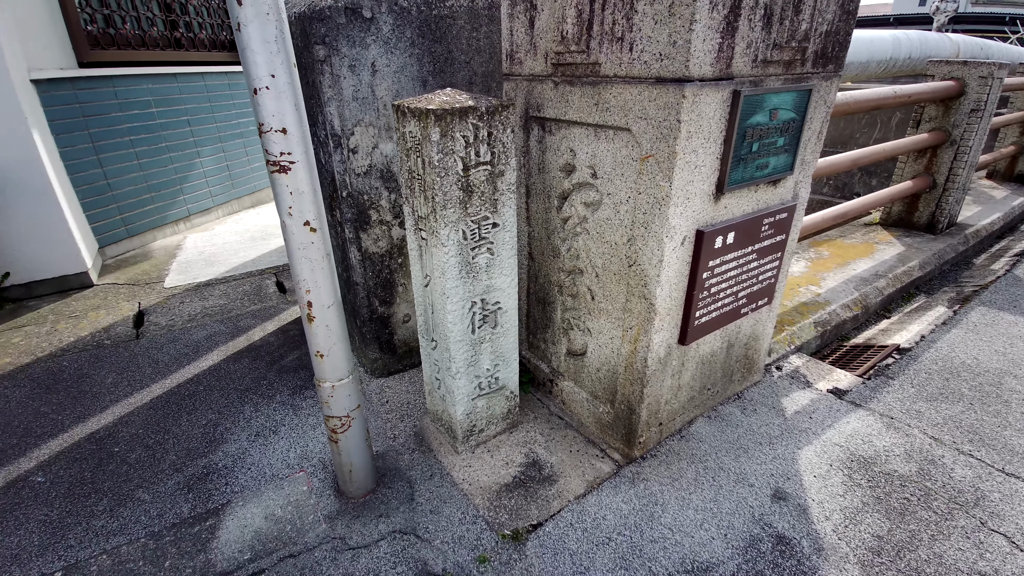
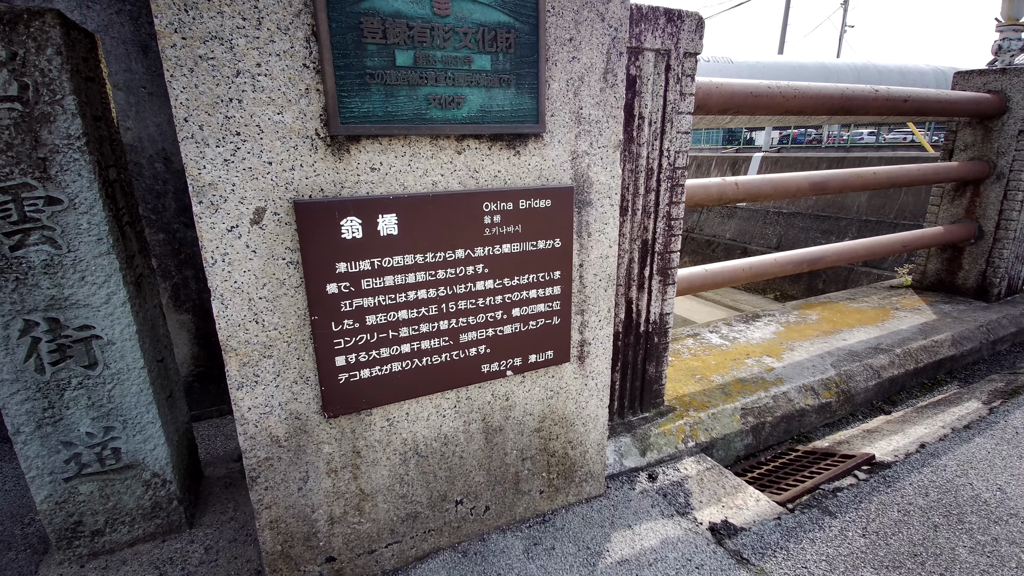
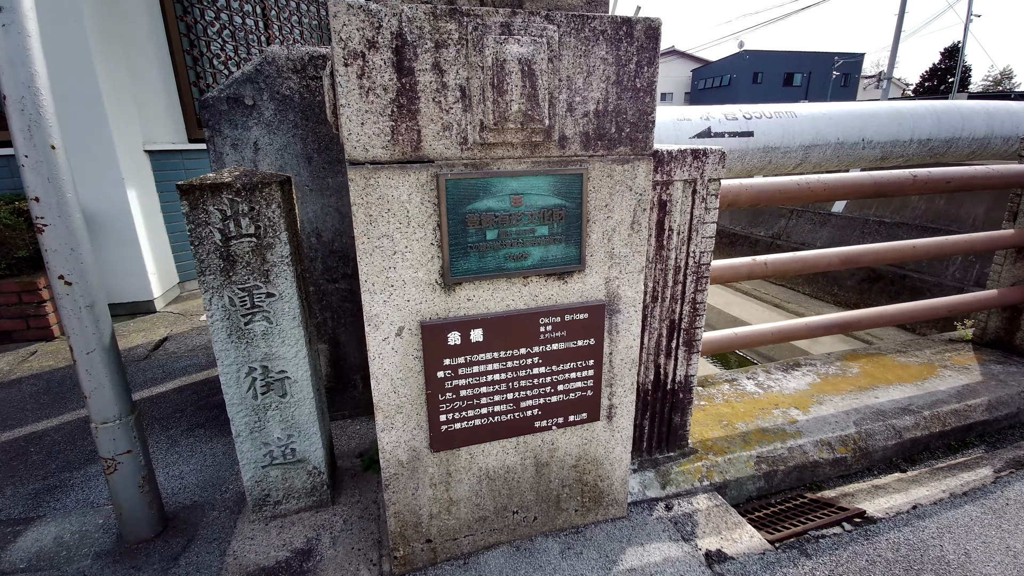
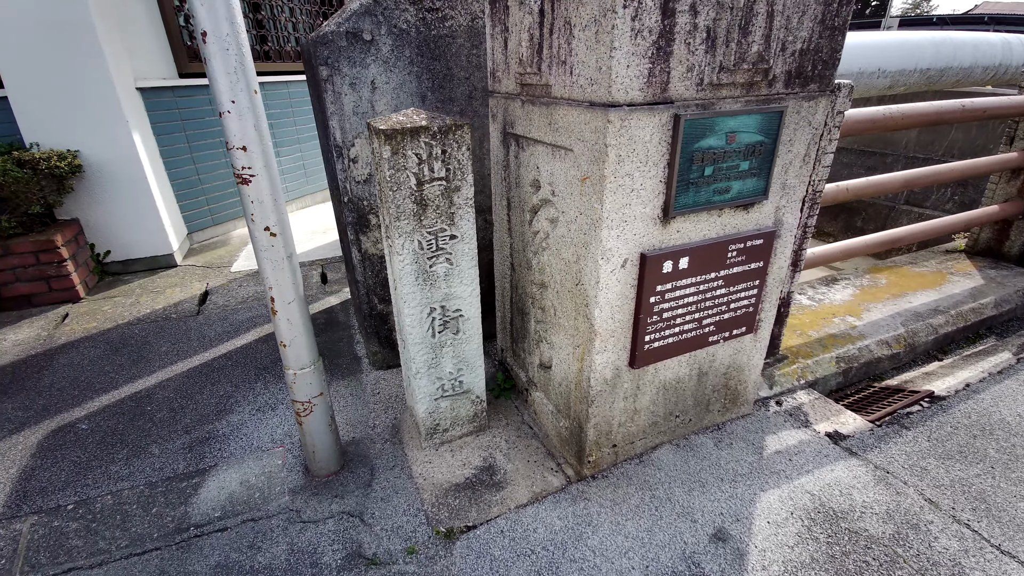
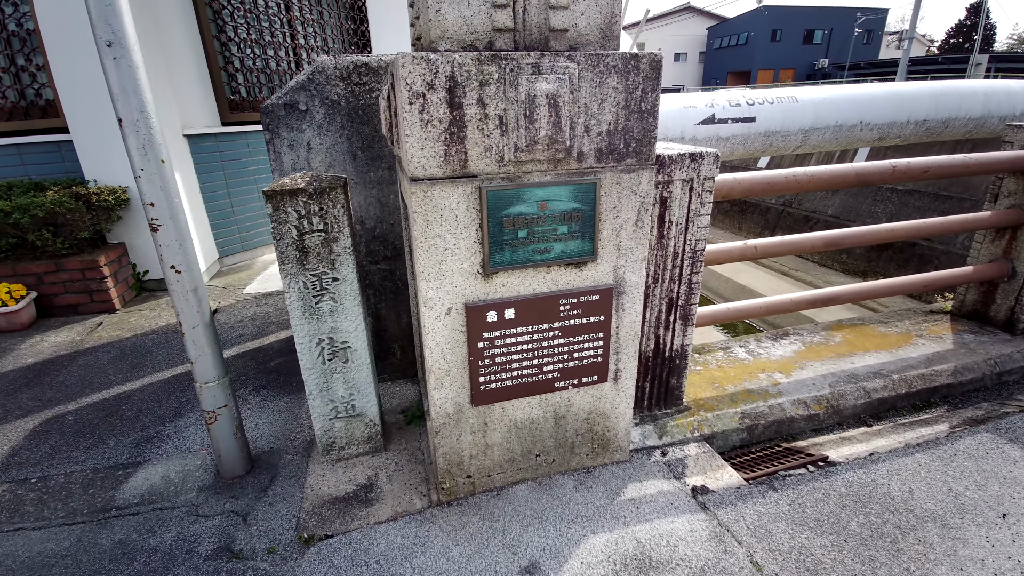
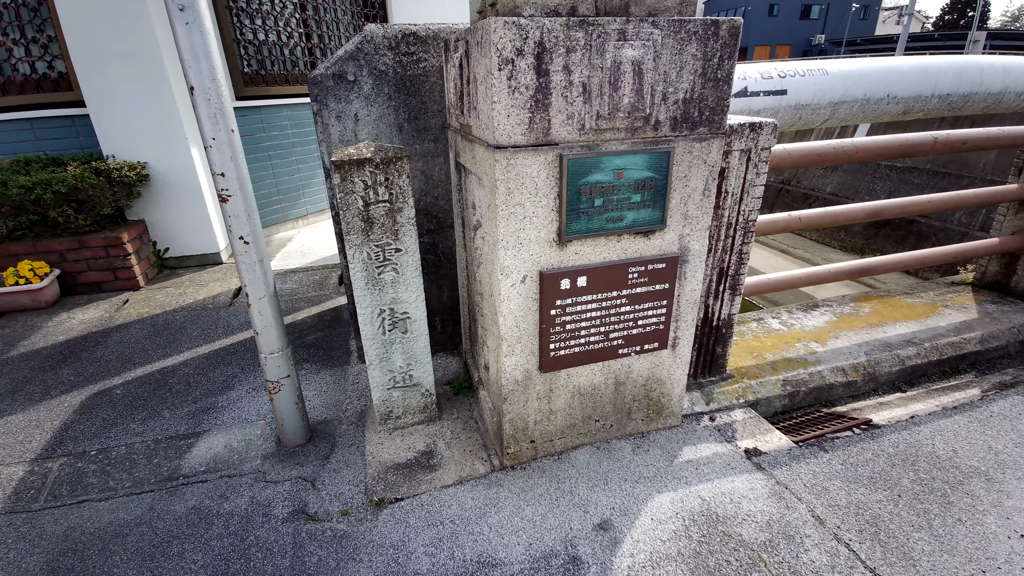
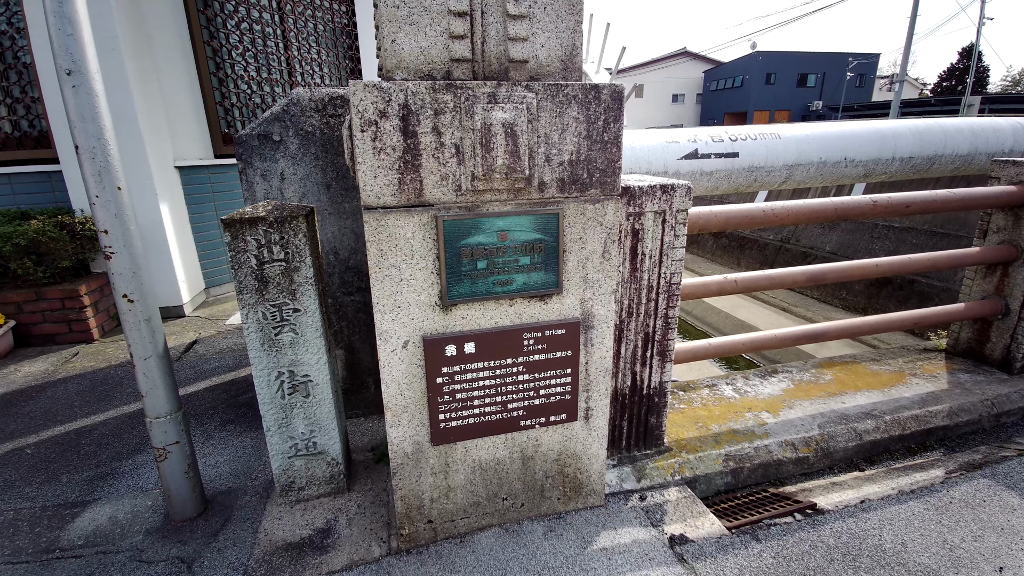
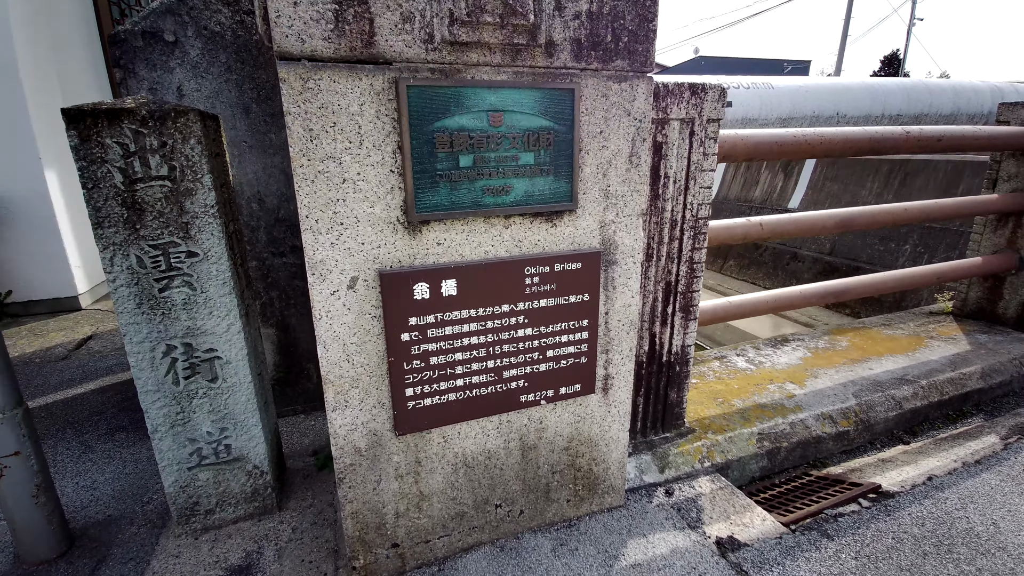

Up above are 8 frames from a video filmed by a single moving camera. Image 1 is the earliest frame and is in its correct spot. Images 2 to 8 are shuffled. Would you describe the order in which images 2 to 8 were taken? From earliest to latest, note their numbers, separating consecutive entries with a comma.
4, 6, 5, 7, 3, 8, 2
